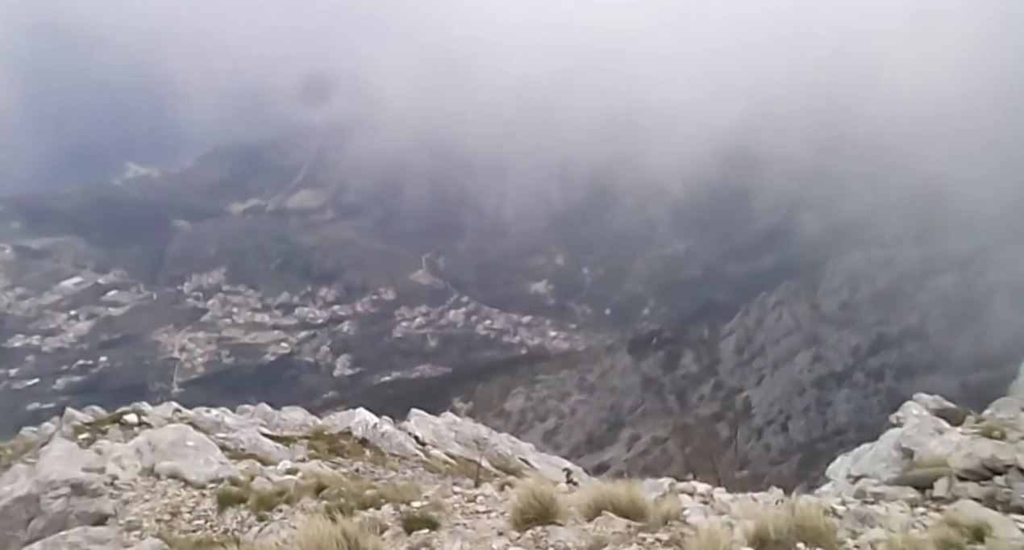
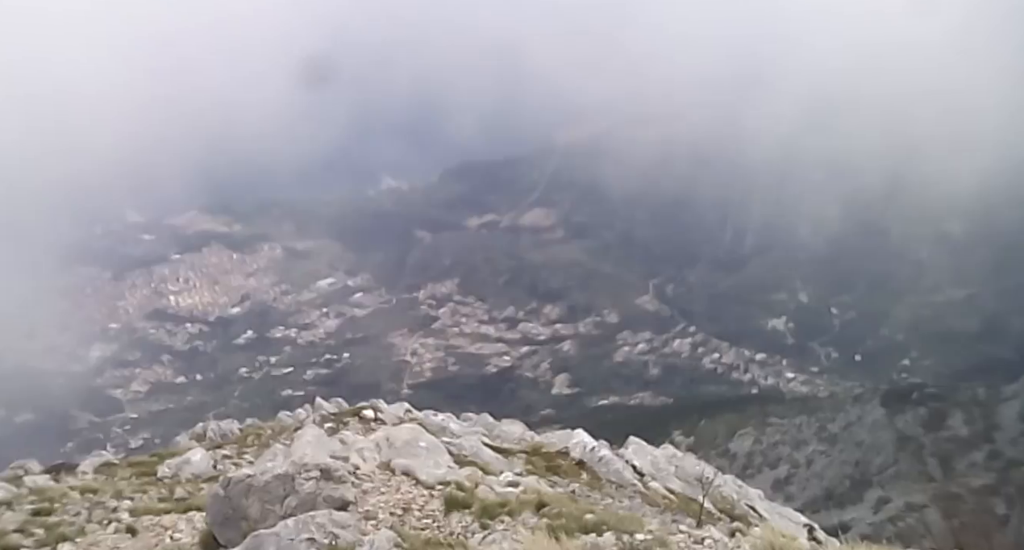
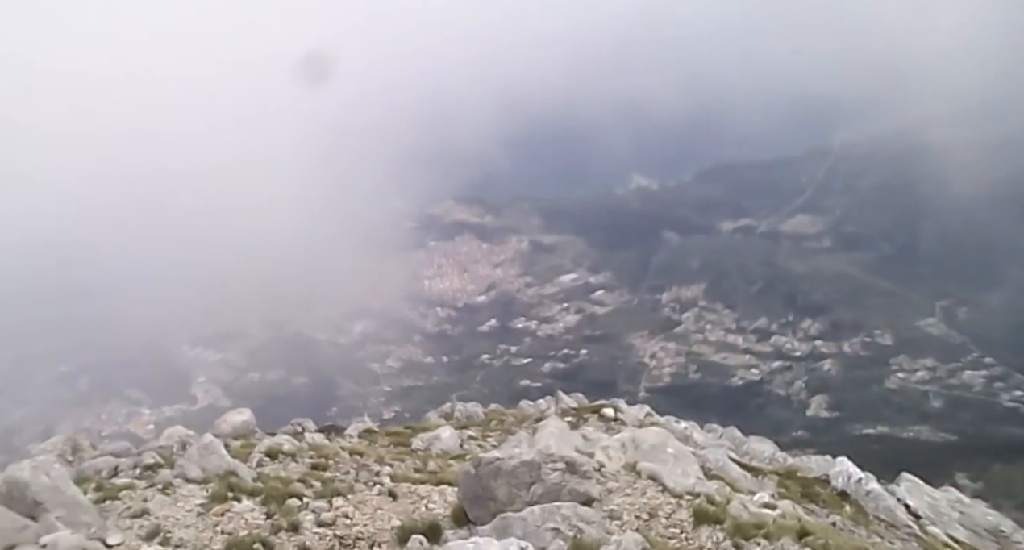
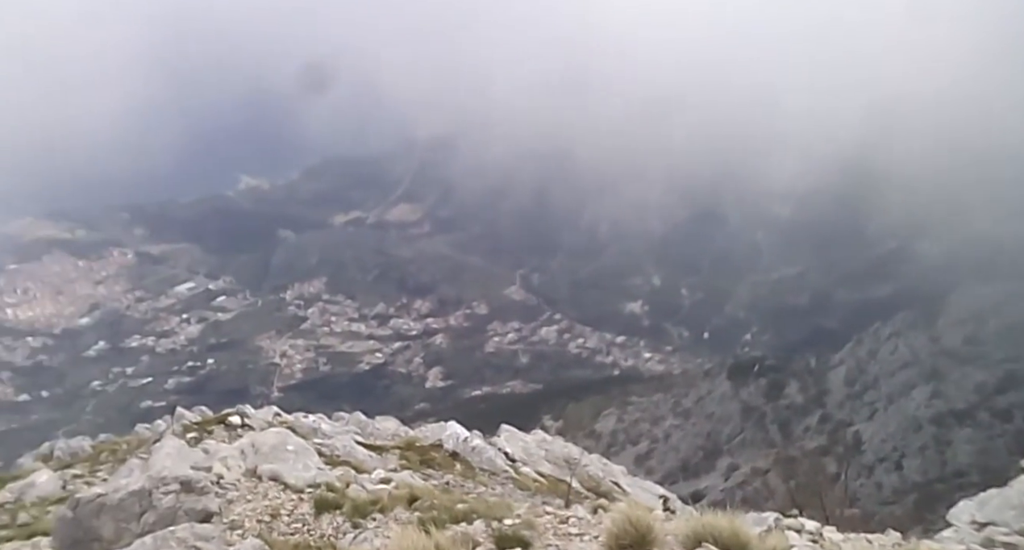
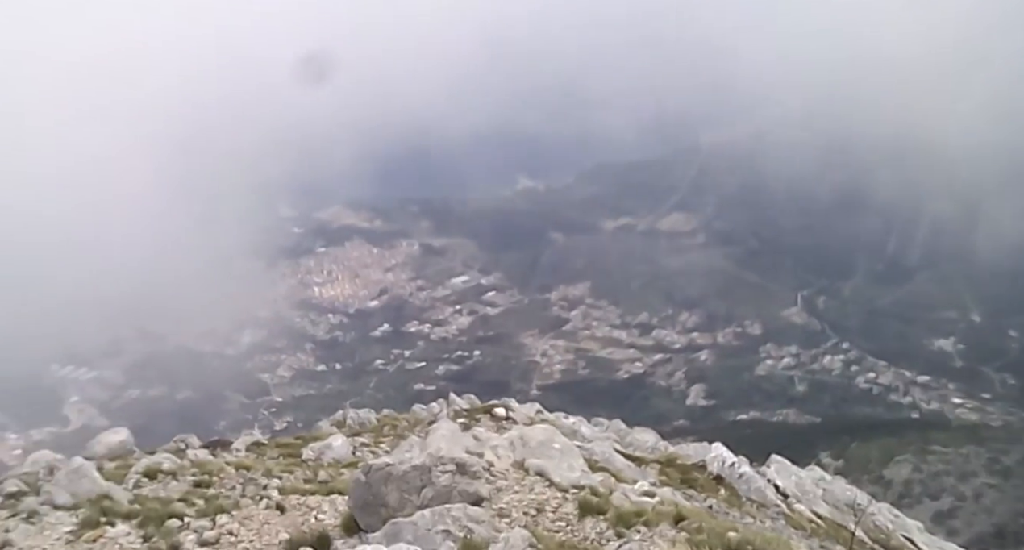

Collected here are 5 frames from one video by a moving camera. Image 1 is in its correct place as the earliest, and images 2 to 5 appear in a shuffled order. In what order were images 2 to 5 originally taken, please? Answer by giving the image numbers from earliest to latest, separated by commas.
4, 2, 5, 3
